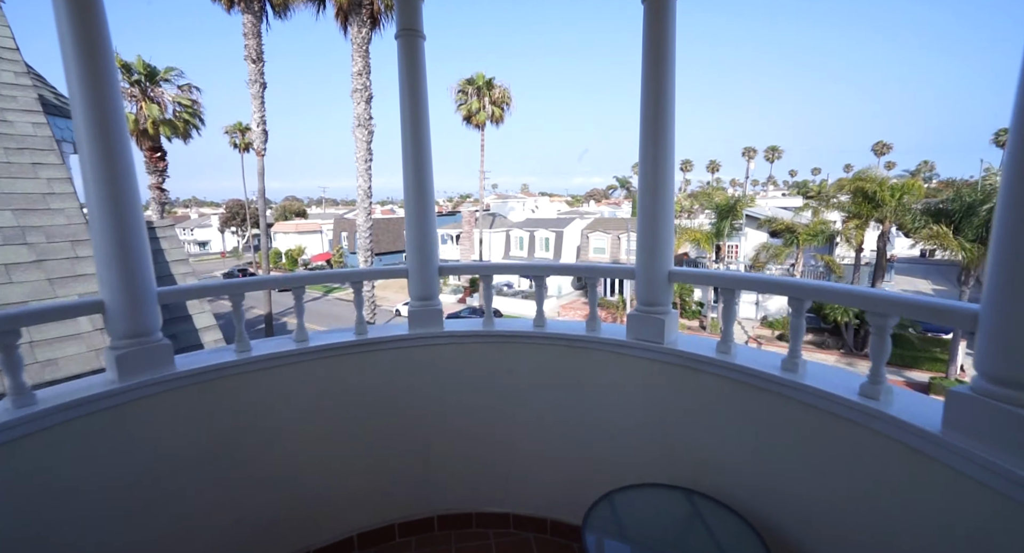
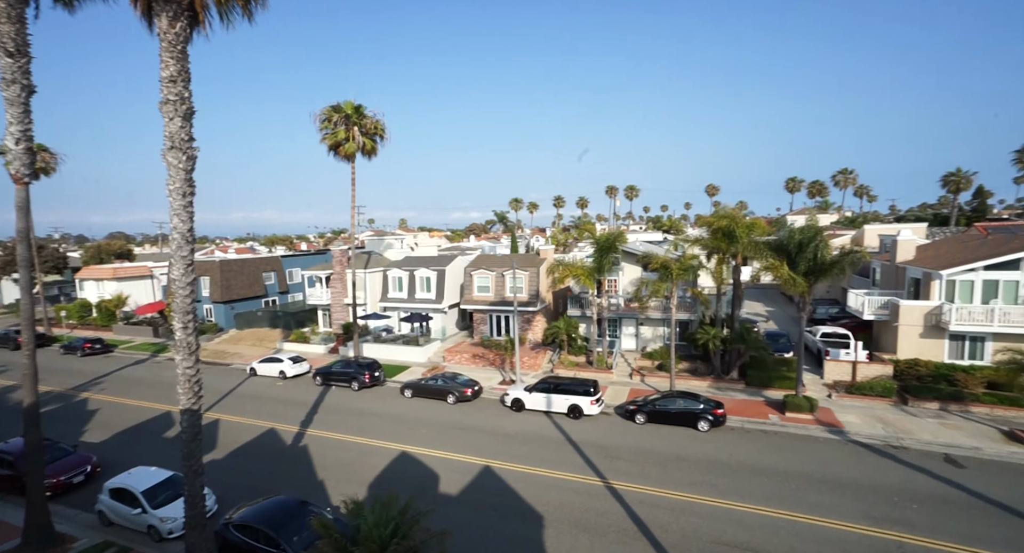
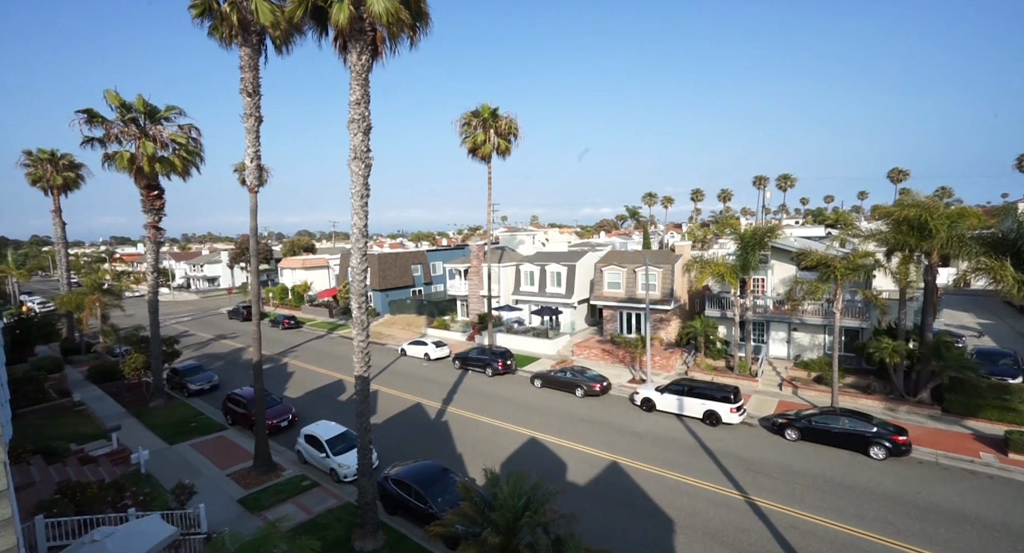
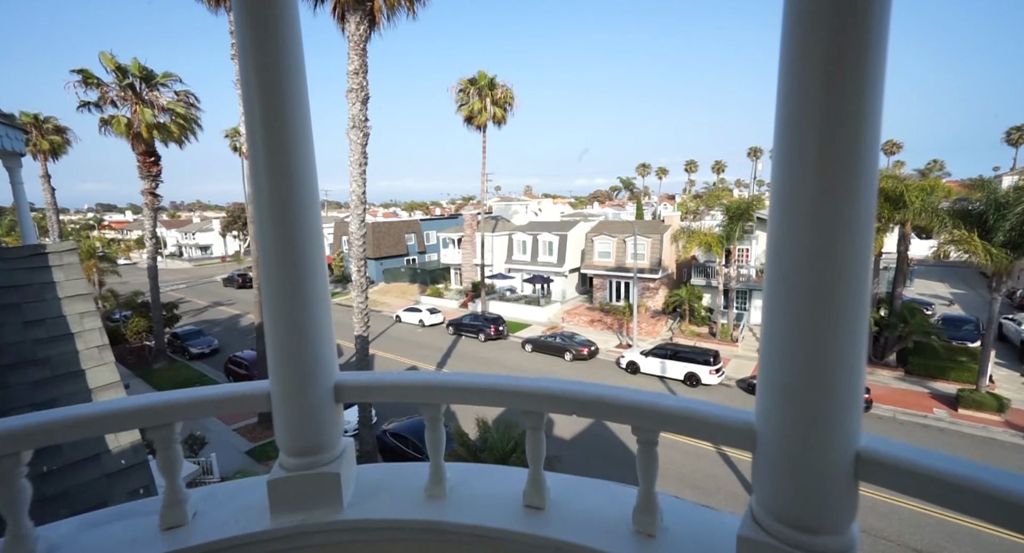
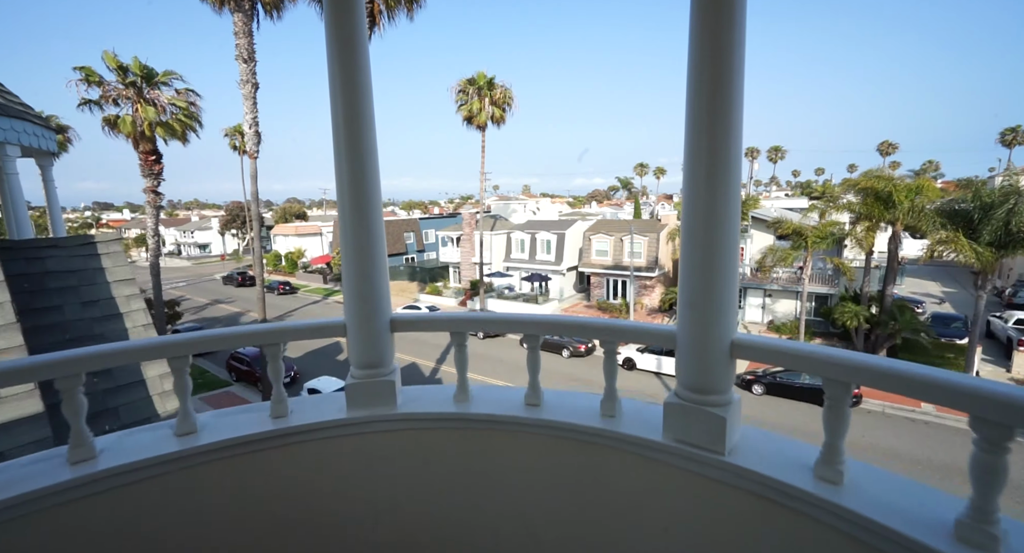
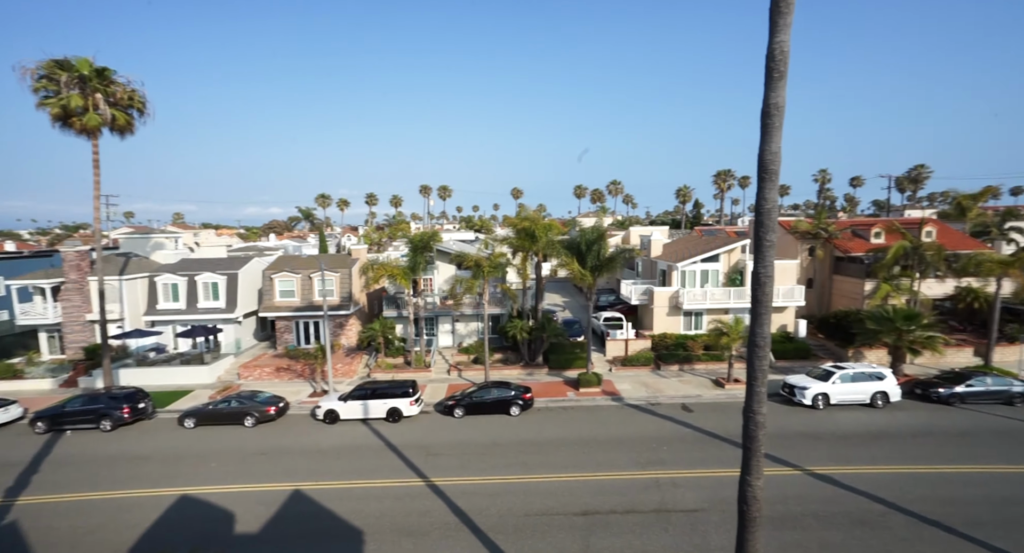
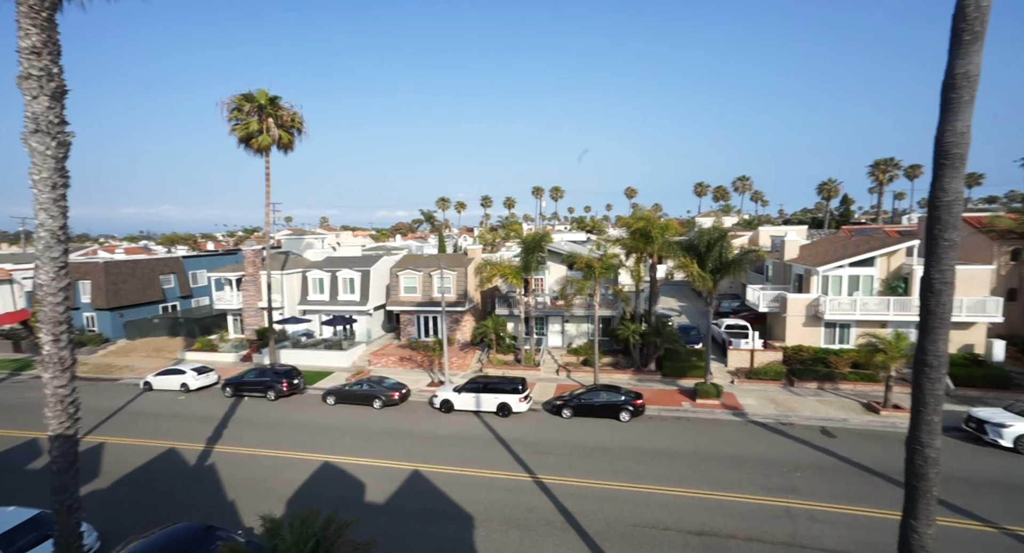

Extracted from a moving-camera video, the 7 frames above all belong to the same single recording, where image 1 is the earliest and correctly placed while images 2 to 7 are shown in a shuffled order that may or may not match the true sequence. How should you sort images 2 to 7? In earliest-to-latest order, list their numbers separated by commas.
5, 4, 3, 2, 7, 6
